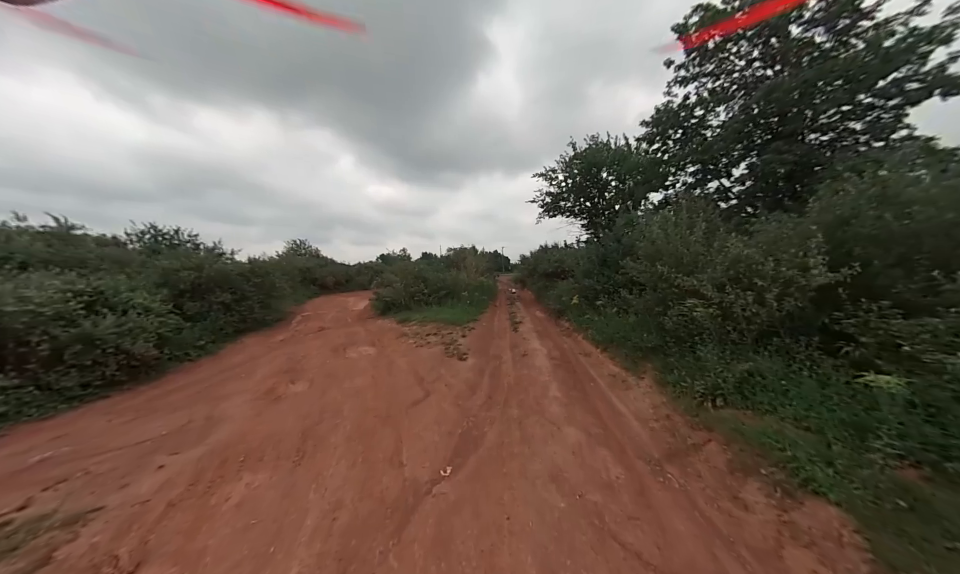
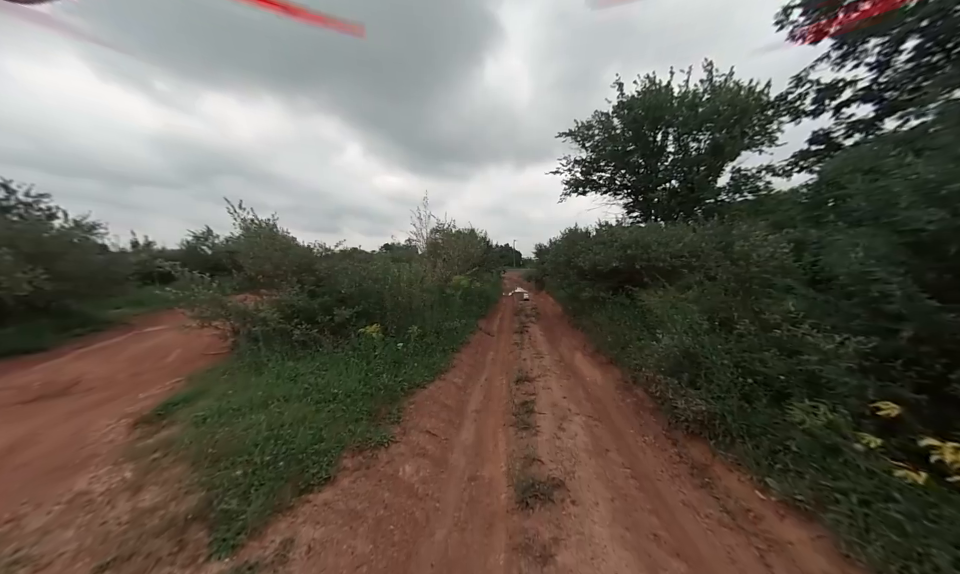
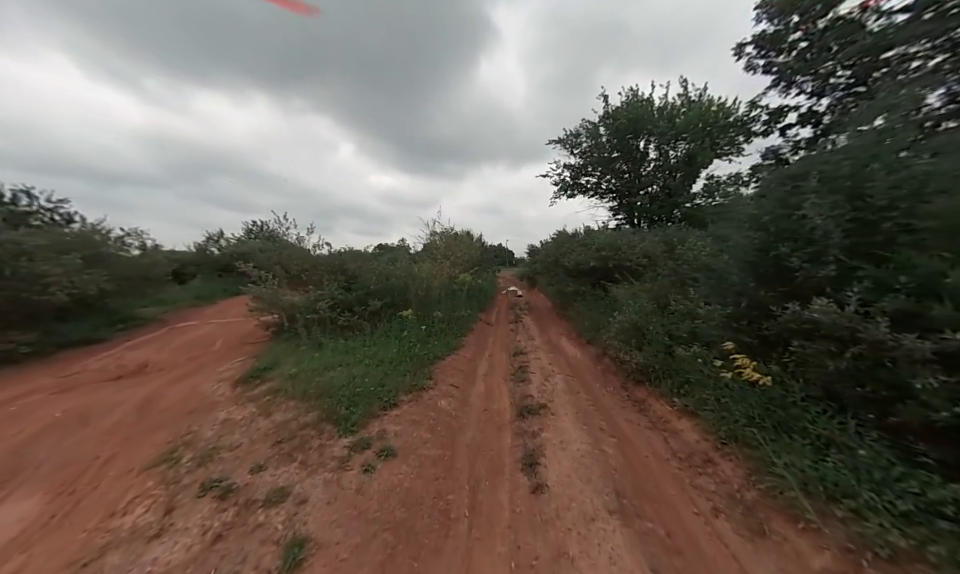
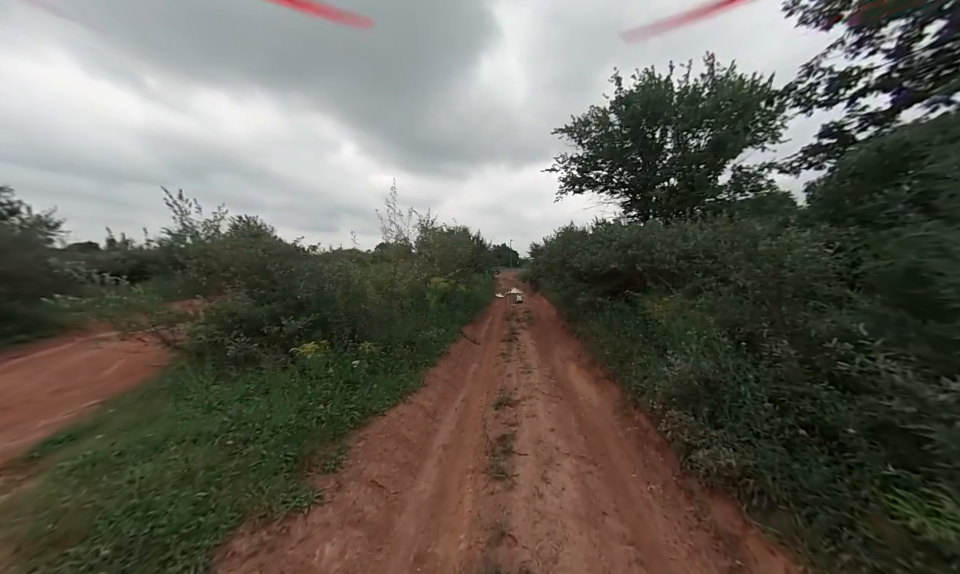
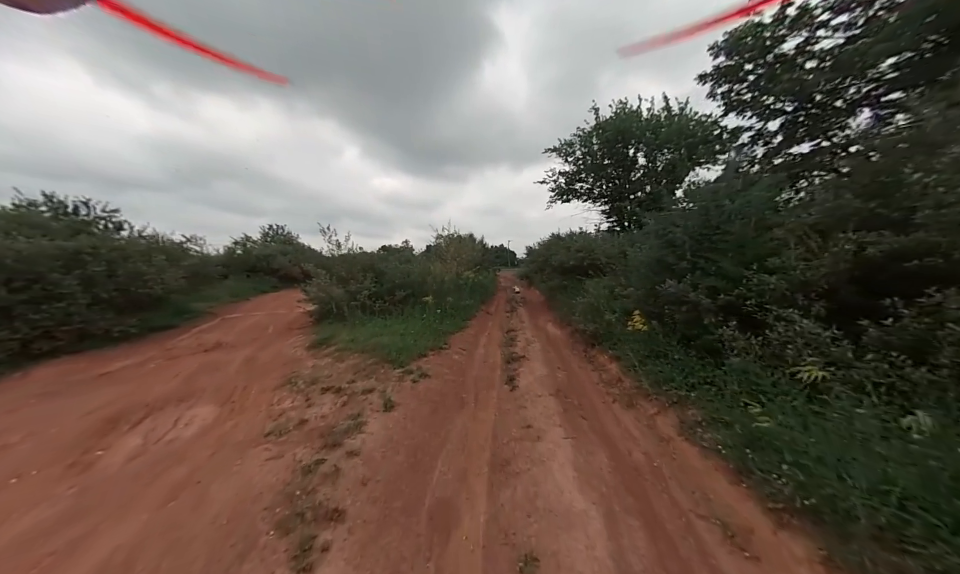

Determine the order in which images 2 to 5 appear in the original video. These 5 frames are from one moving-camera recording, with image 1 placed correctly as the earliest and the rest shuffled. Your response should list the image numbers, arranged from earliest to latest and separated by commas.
5, 3, 2, 4
